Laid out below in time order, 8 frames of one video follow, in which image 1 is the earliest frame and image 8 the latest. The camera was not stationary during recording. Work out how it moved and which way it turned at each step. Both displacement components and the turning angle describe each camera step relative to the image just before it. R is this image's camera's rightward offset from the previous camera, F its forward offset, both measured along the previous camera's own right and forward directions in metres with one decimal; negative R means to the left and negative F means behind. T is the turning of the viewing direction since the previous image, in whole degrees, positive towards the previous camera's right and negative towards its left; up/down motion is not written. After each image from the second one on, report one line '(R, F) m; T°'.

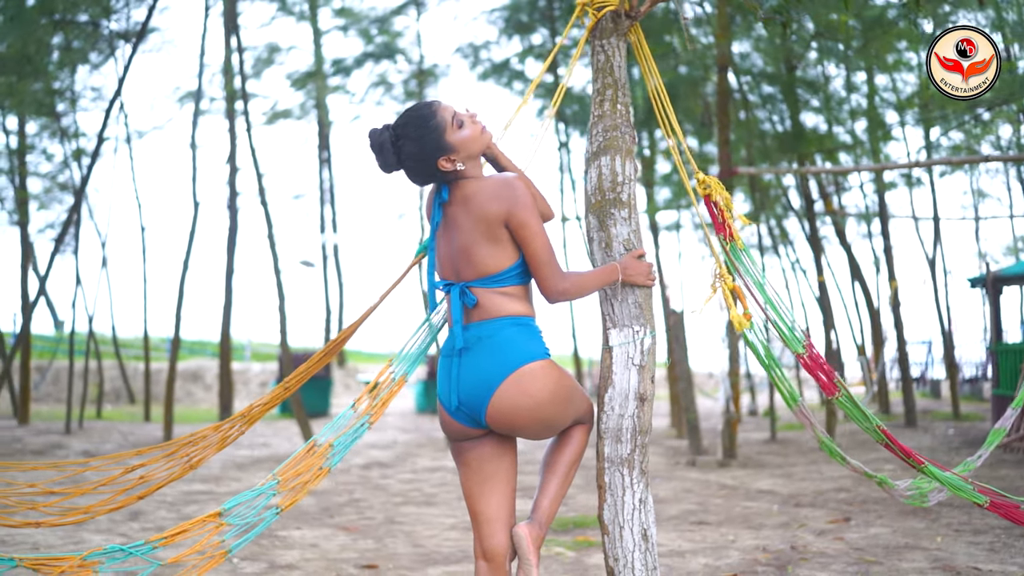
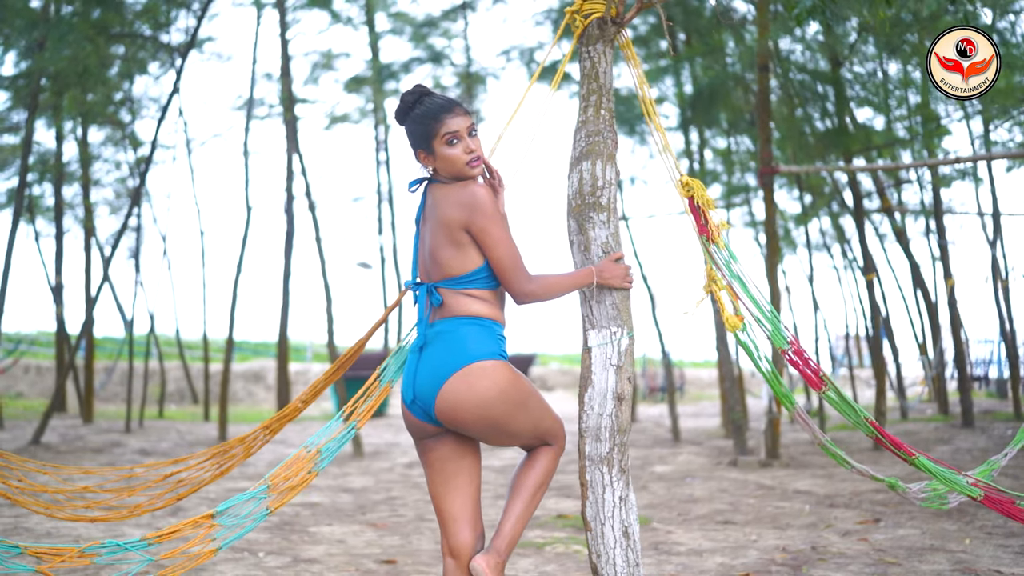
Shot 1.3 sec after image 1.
(+0.4, -0.1) m; -4°
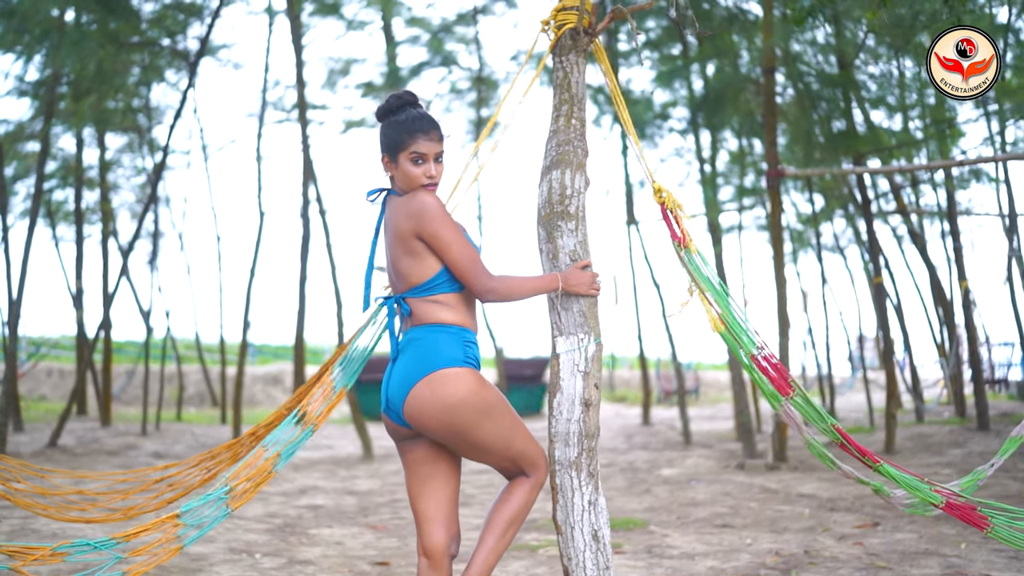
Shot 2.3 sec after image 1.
(+0.2, -0.1) m; -1°
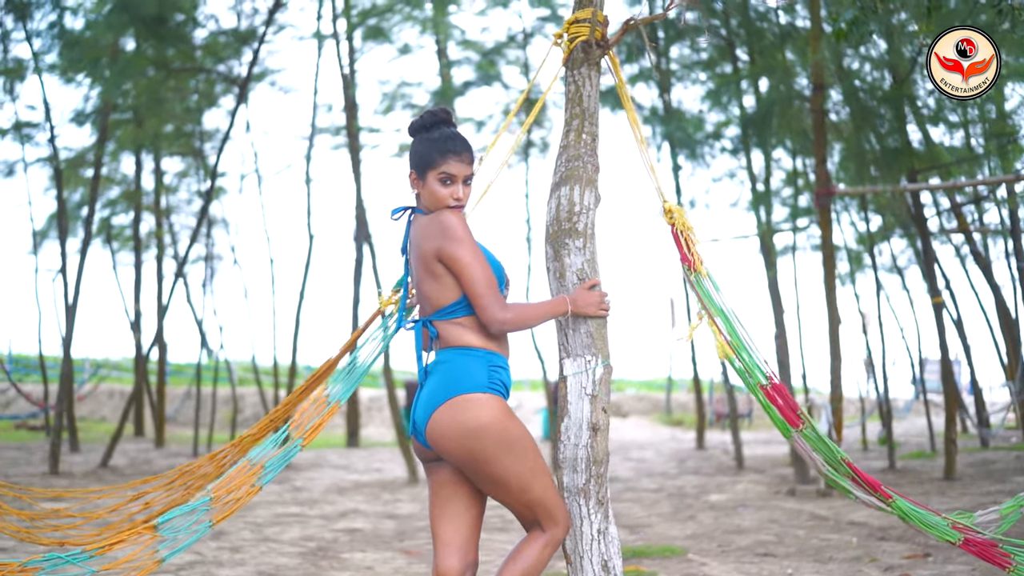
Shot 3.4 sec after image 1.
(+0.2, +0.1) m; -3°
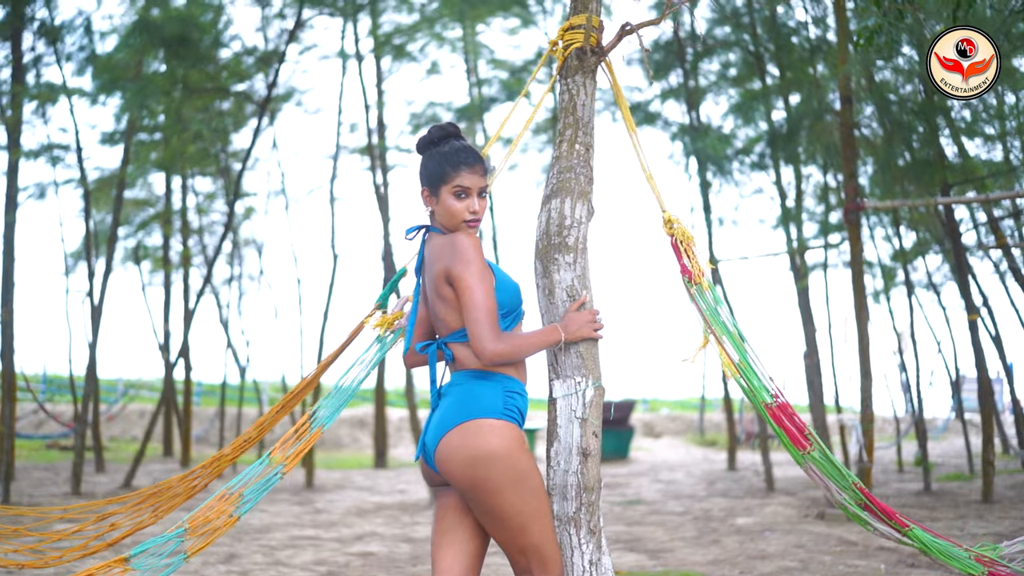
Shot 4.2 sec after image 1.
(+0.2, +0.2) m; -2°
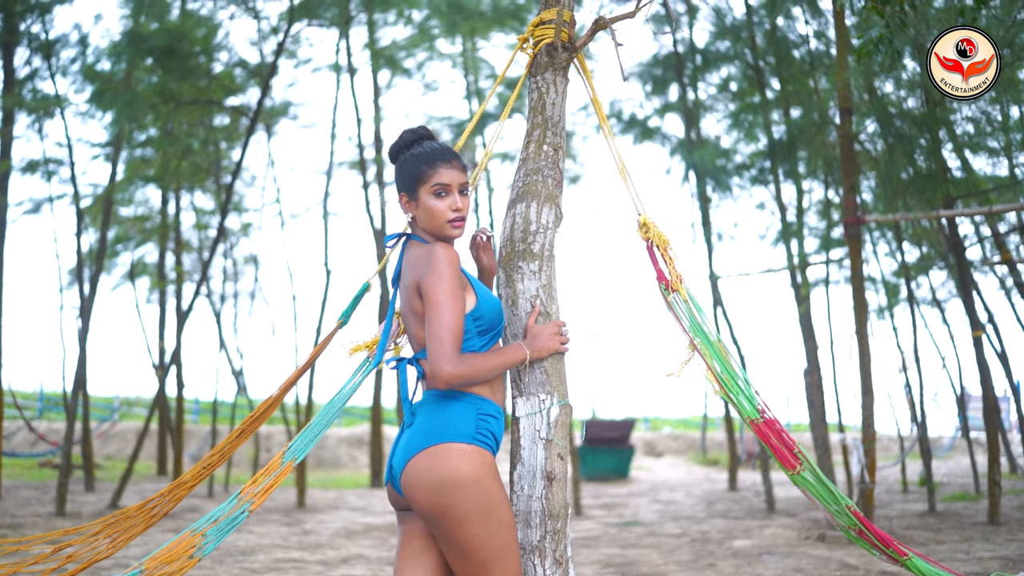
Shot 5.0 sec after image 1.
(+0.2, +0.3) m; 0°
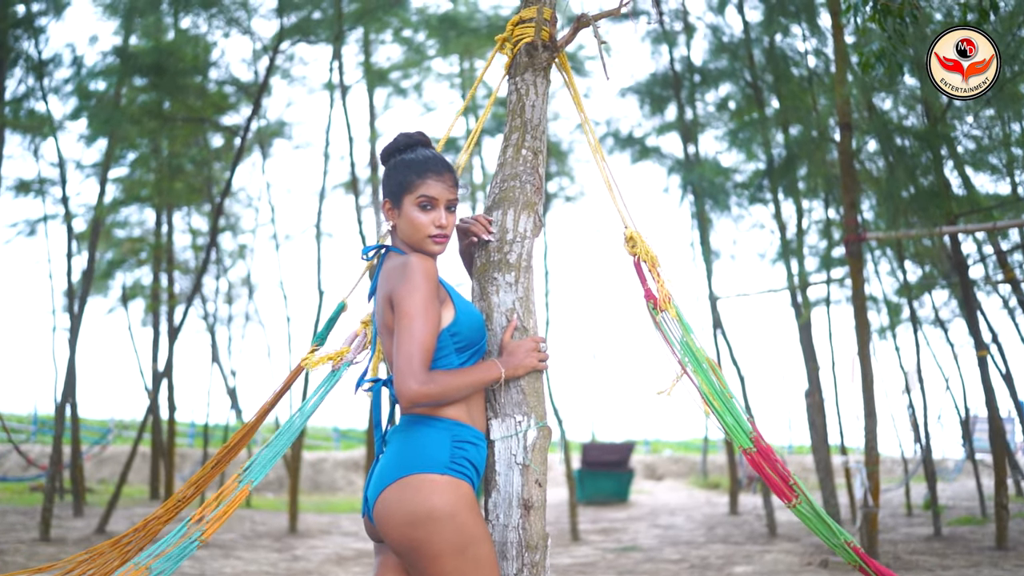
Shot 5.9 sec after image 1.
(+0.1, +0.3) m; 0°
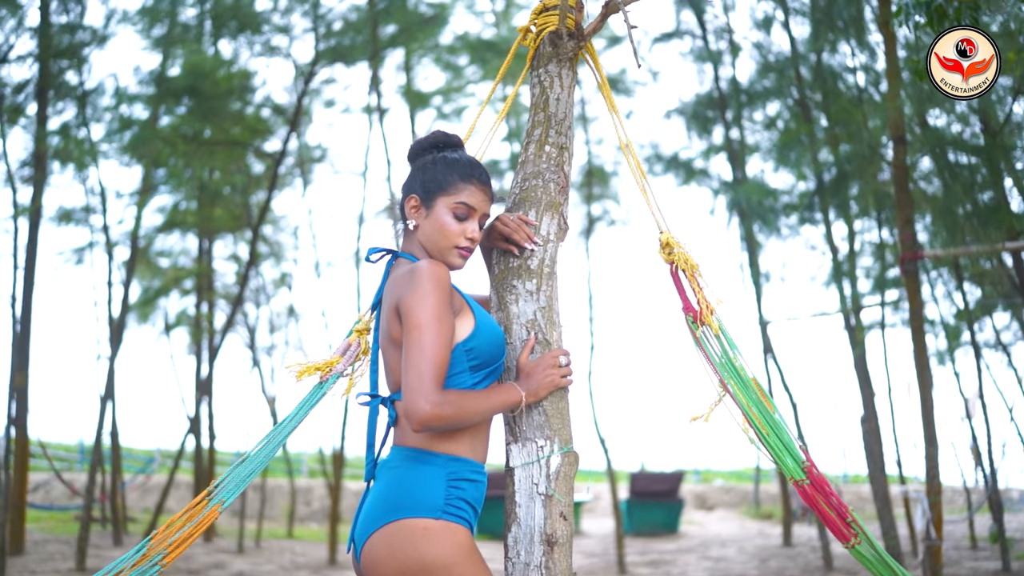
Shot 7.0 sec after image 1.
(+0.1, +0.4) m; -3°
